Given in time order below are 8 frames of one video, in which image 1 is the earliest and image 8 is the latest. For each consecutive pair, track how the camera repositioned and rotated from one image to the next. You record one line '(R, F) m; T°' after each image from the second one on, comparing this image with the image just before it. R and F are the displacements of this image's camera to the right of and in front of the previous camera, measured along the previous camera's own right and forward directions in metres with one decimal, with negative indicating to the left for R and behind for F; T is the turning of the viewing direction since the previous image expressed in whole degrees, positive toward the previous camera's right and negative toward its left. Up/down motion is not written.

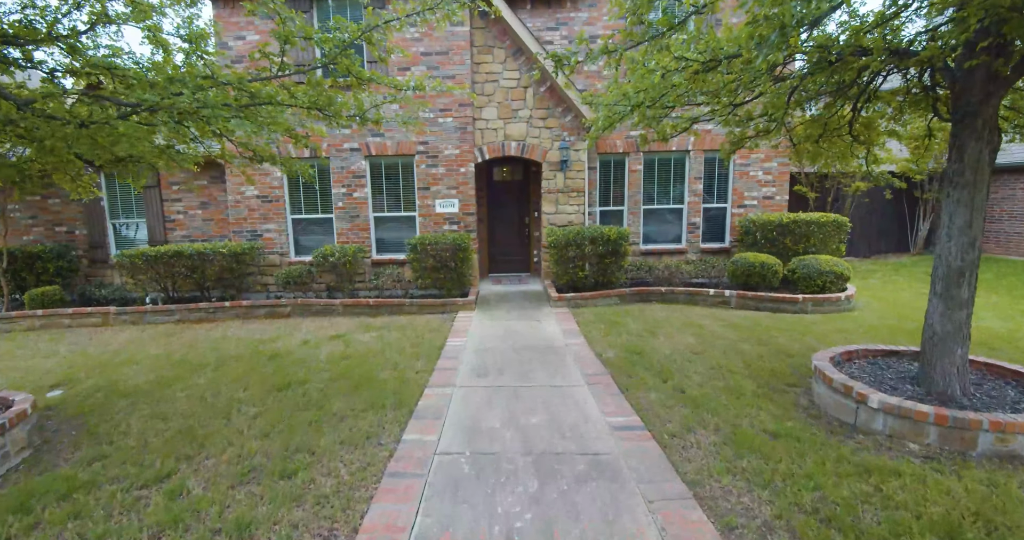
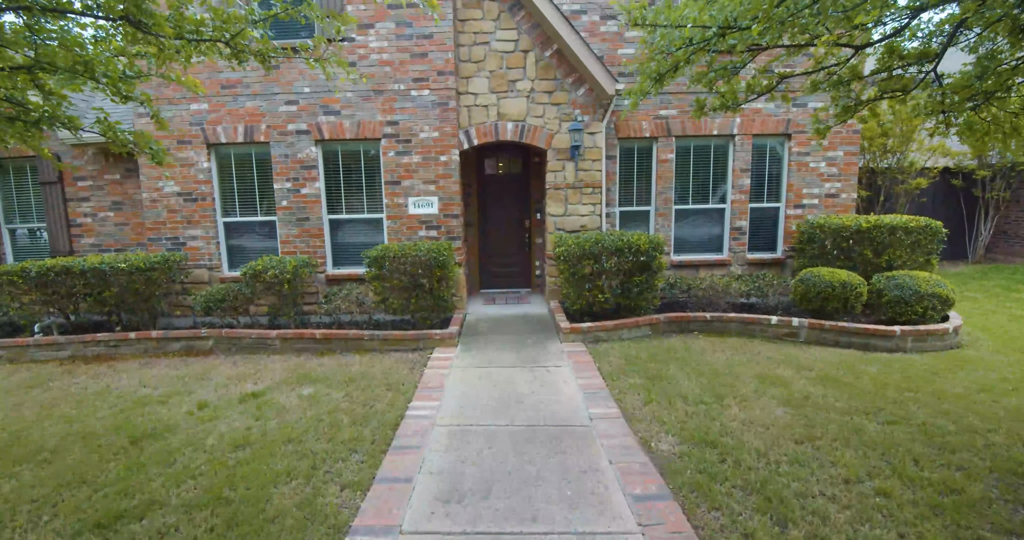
(0.0, +2.0) m; 0°
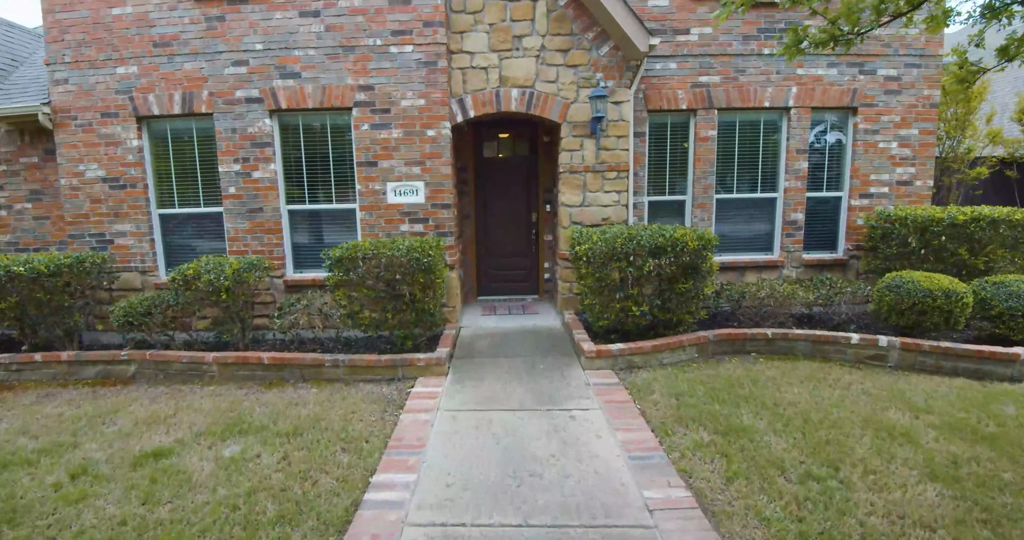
(-0.1, +1.3) m; 0°
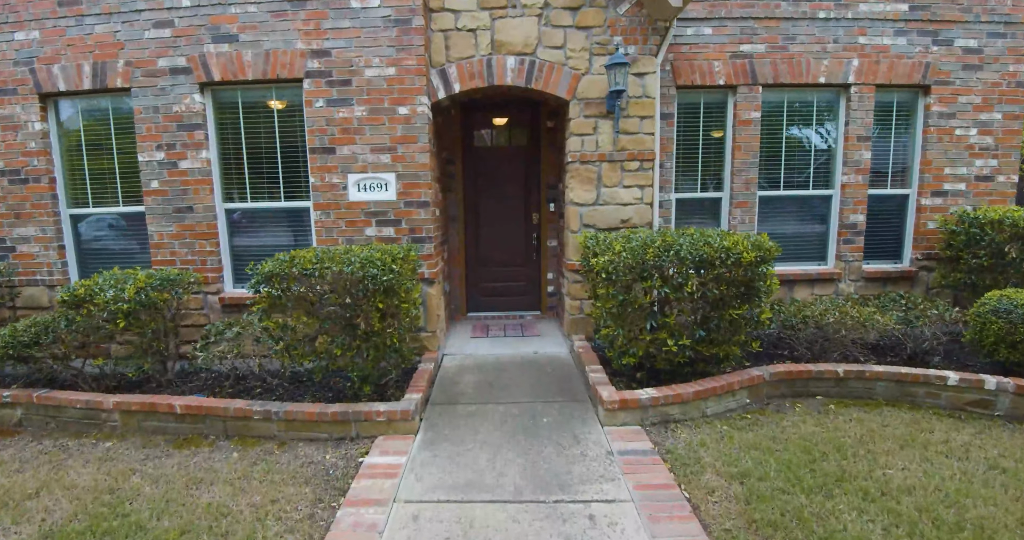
(0.0, +1.1) m; 0°
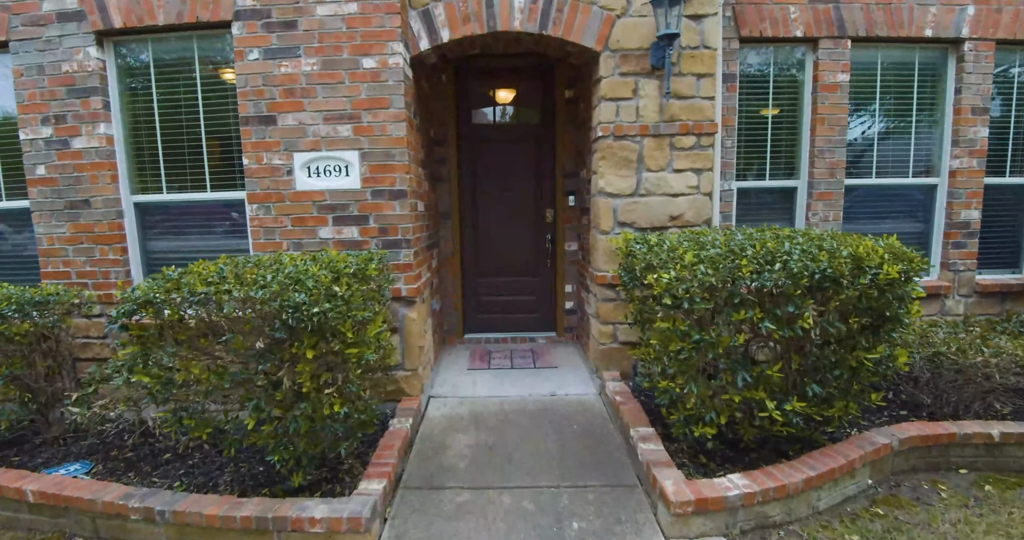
(0.0, +1.1) m; 0°
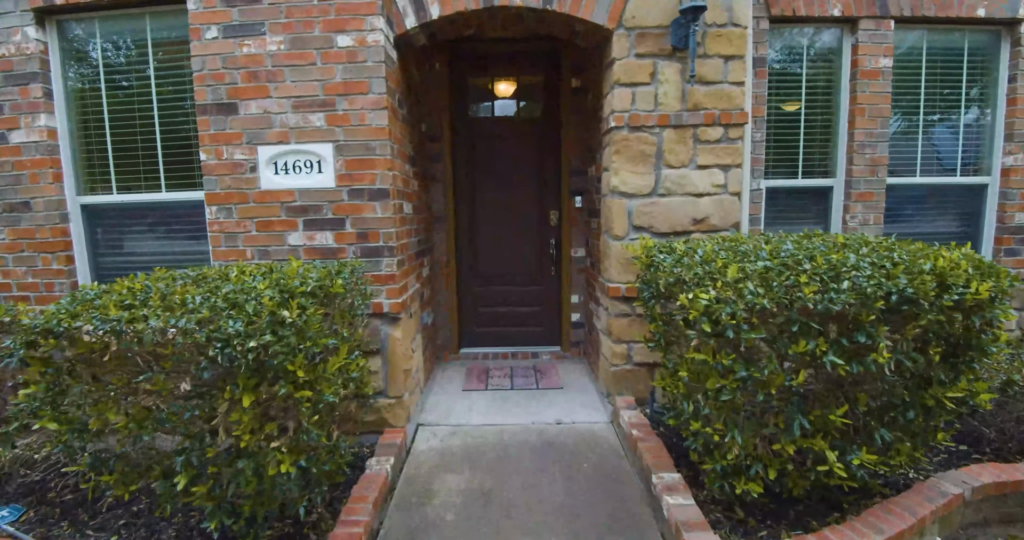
(0.0, +0.4) m; 0°
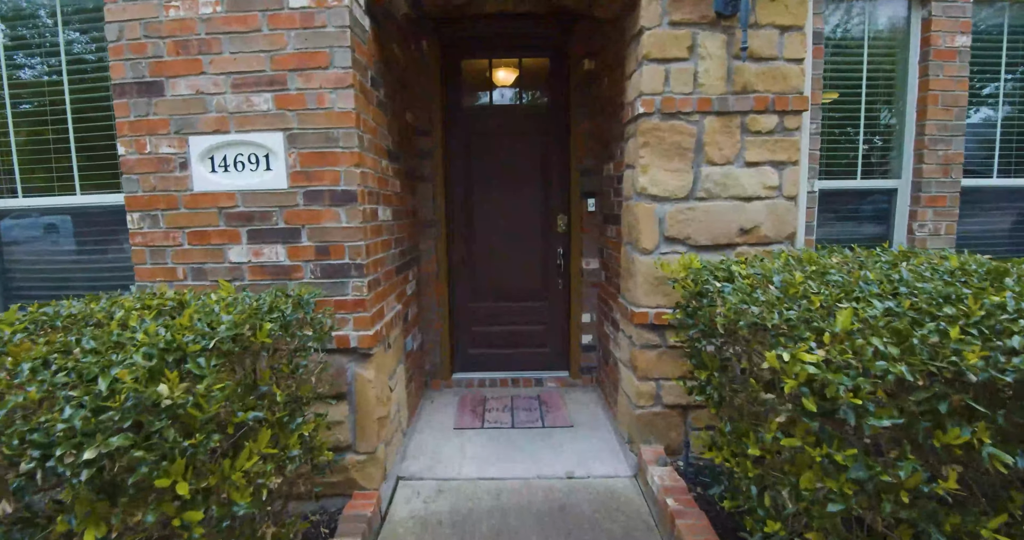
(0.0, +0.5) m; 0°
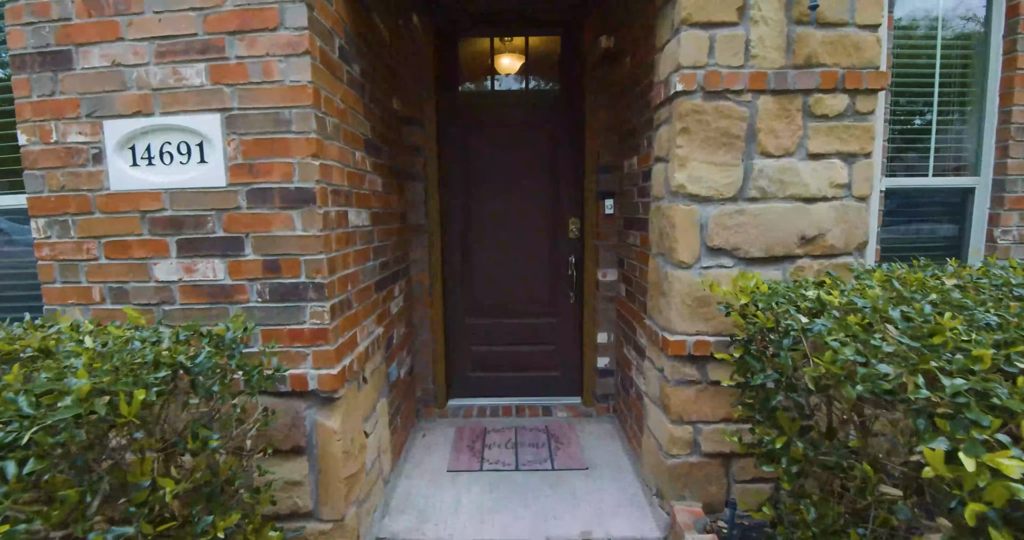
(0.0, +0.4) m; 0°
